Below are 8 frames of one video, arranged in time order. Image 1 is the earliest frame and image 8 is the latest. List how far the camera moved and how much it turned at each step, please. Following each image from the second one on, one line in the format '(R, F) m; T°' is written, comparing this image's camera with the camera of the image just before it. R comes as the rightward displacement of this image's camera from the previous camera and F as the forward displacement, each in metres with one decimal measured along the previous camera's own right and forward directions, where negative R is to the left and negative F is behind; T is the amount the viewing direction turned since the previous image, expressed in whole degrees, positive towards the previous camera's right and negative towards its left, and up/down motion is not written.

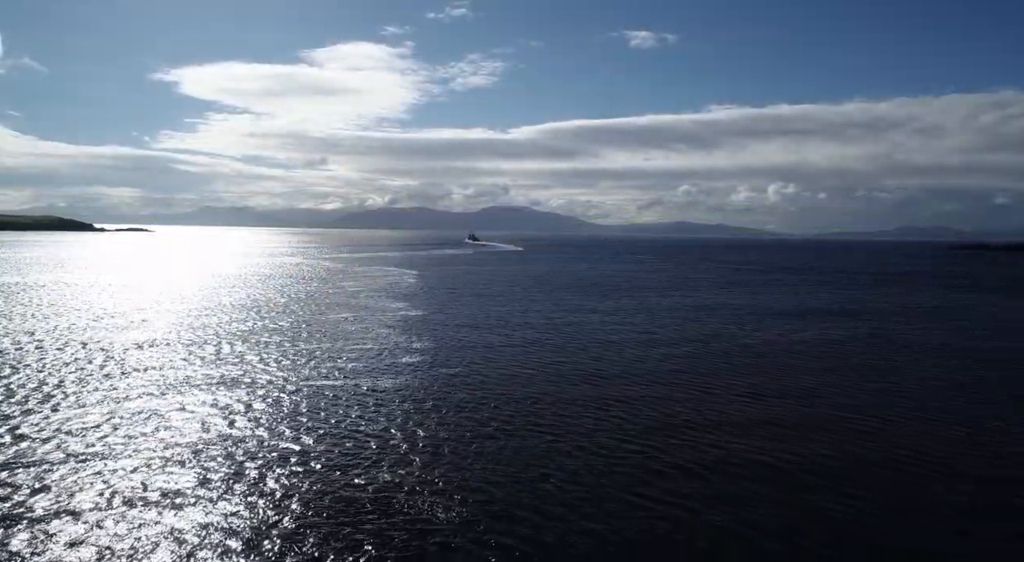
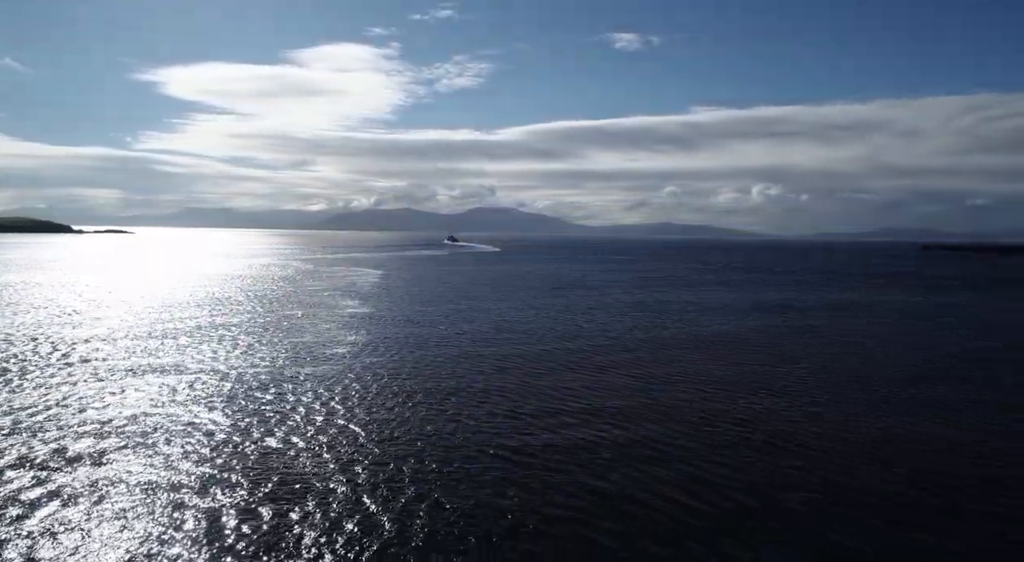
(-0.3, +0.8) m; +1°
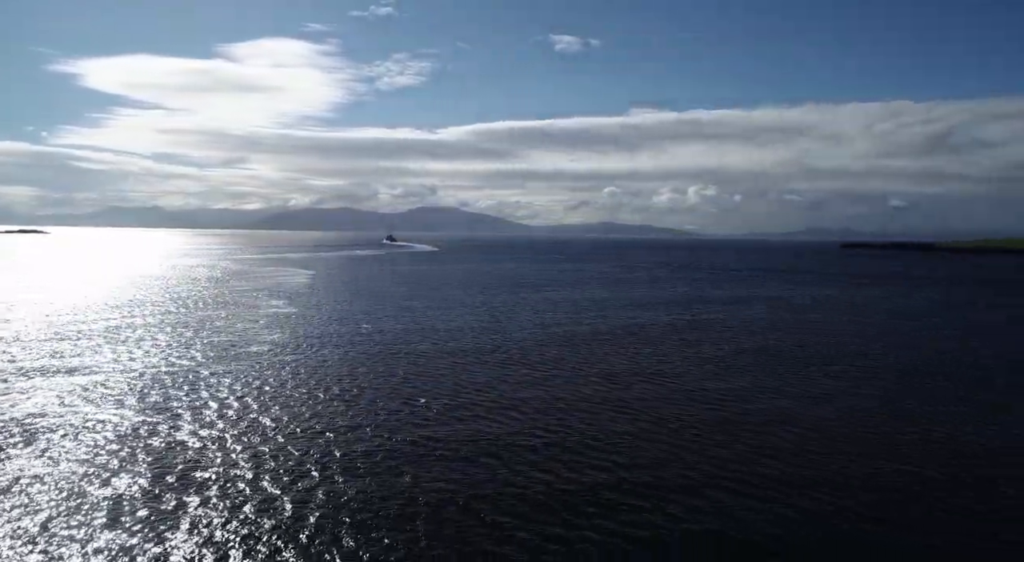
(+0.2, +0.2) m; +5°
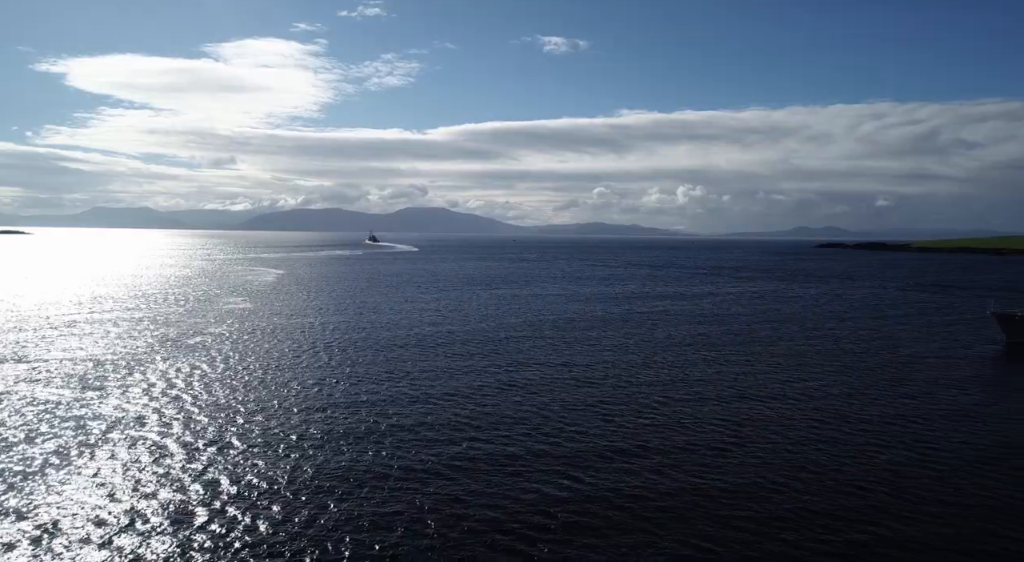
(+0.2, -0.2) m; +1°
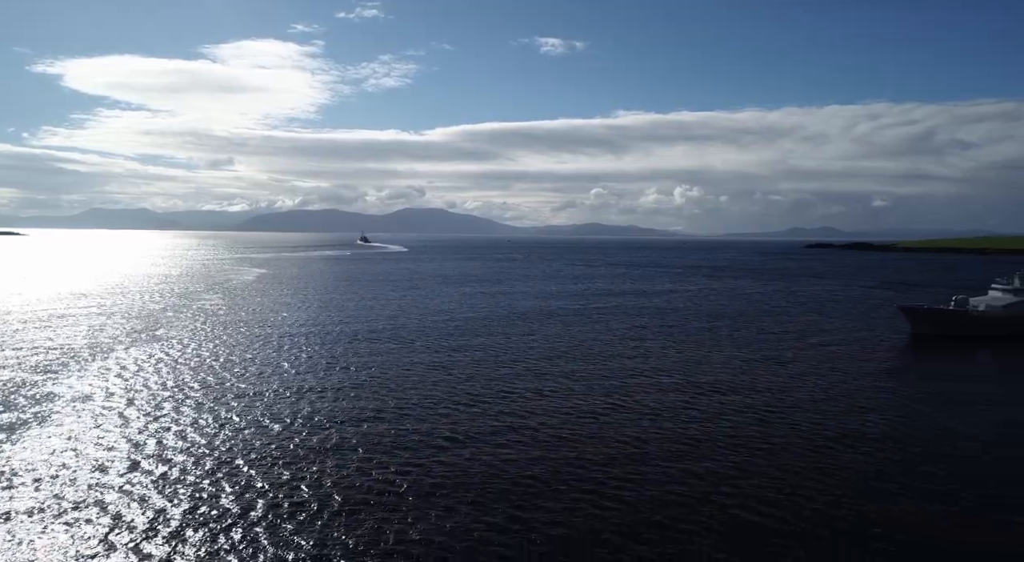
(0.0, -0.1) m; 0°
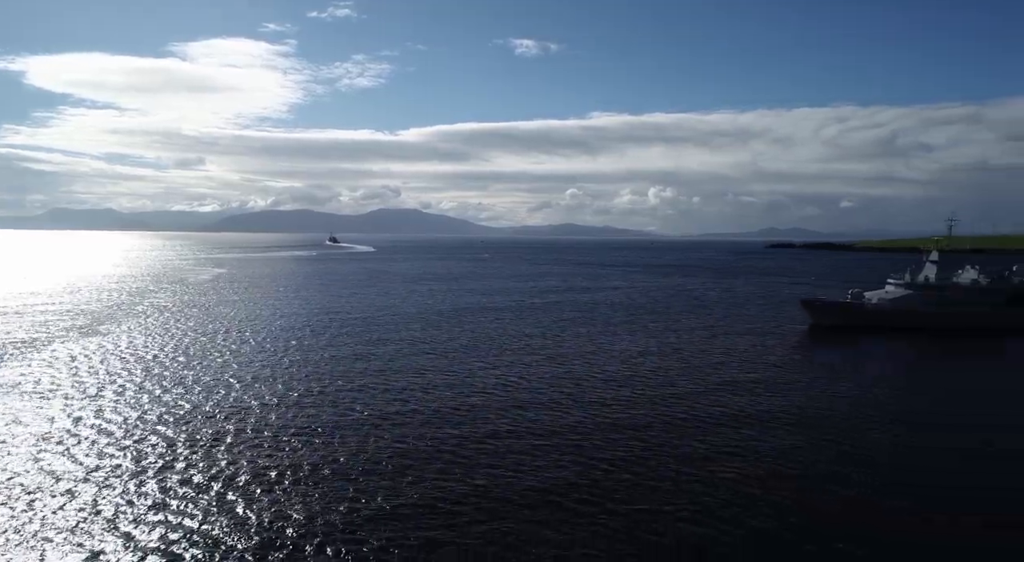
(0.0, +0.7) m; +2°
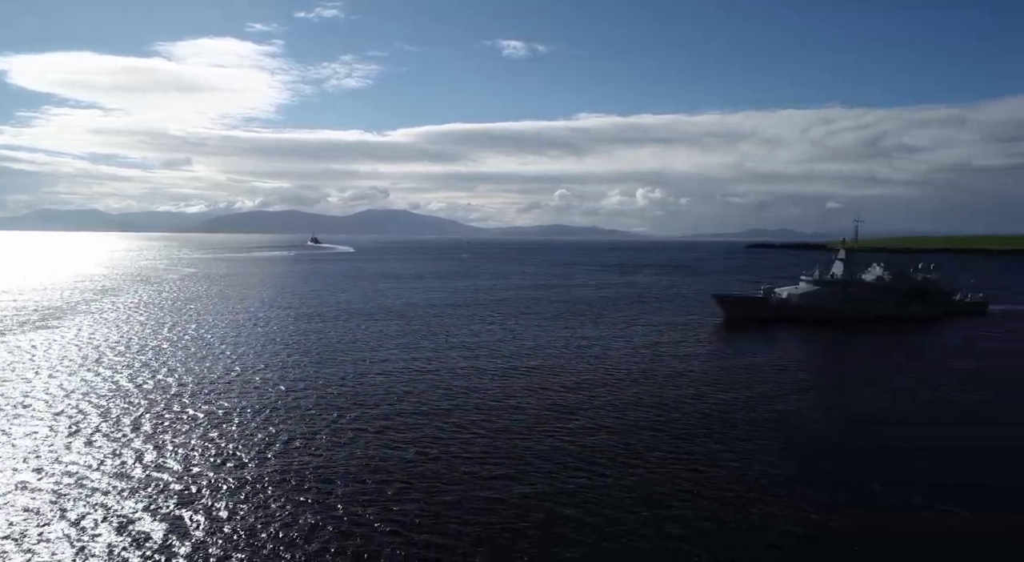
(+0.3, -0.4) m; +1°
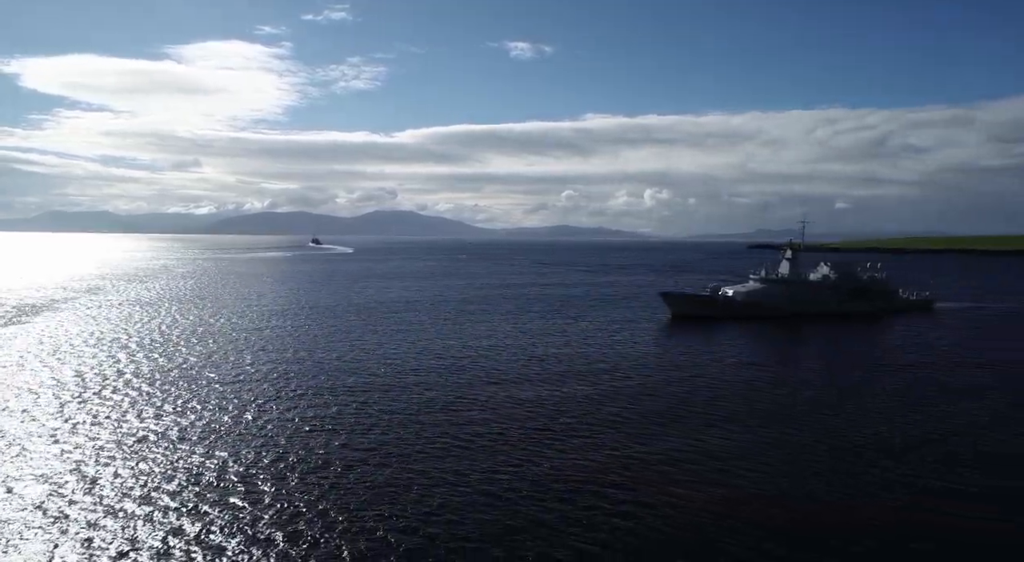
(+0.3, -0.6) m; -1°
